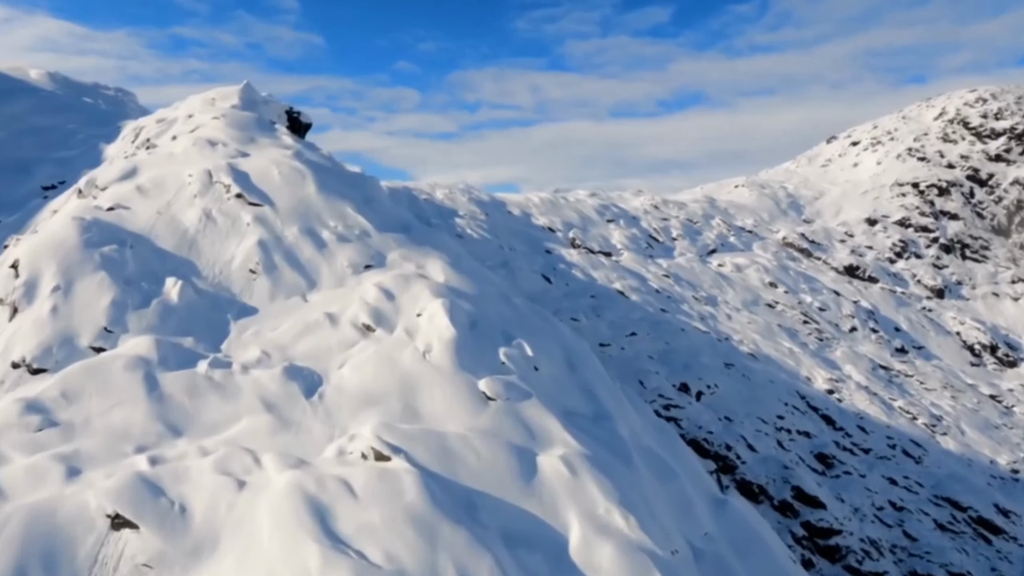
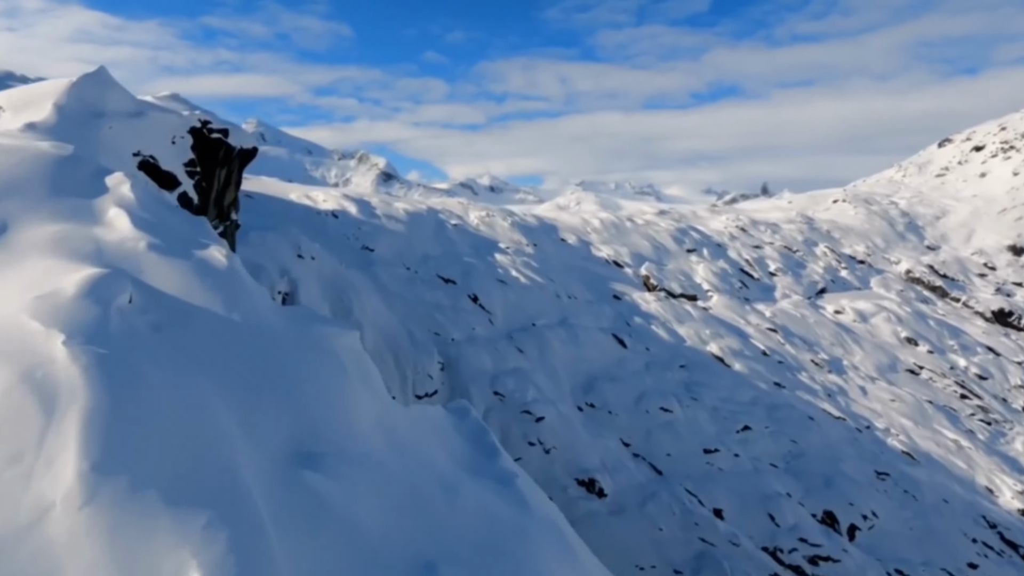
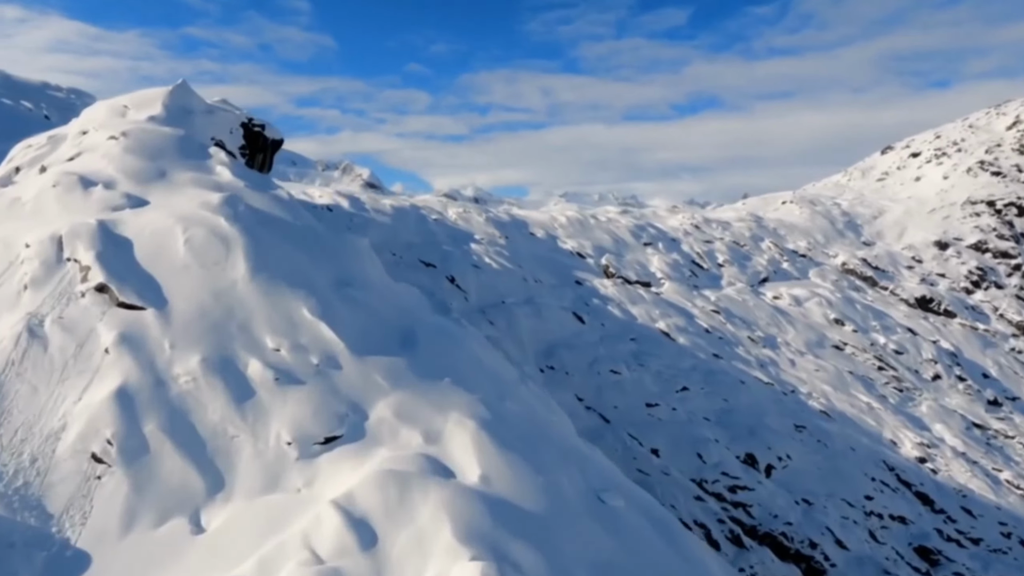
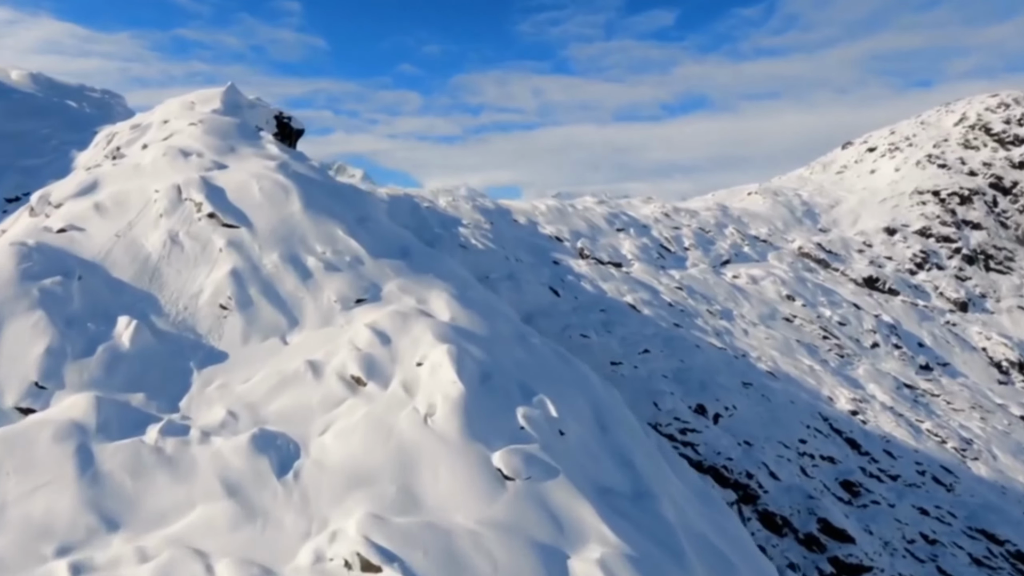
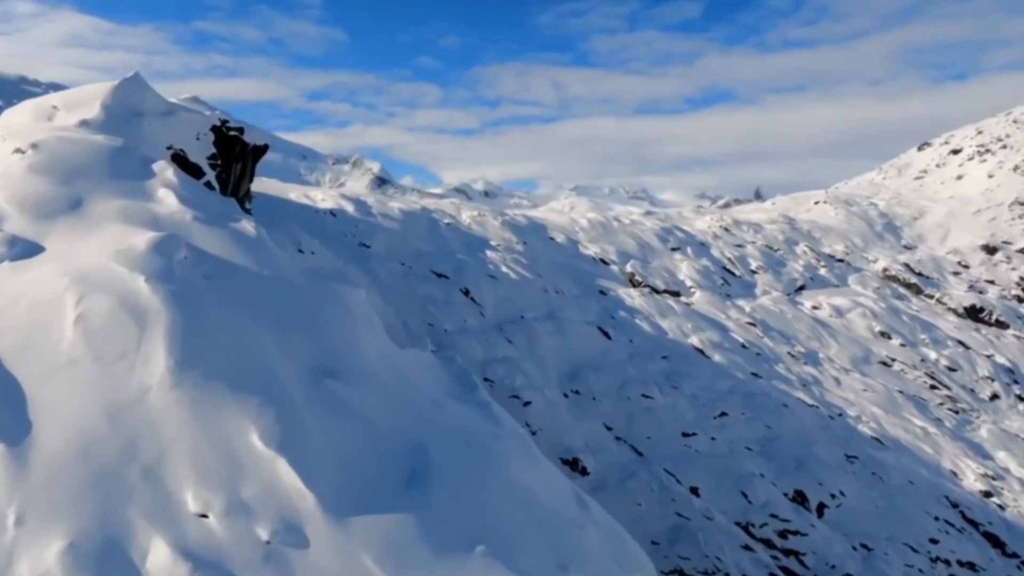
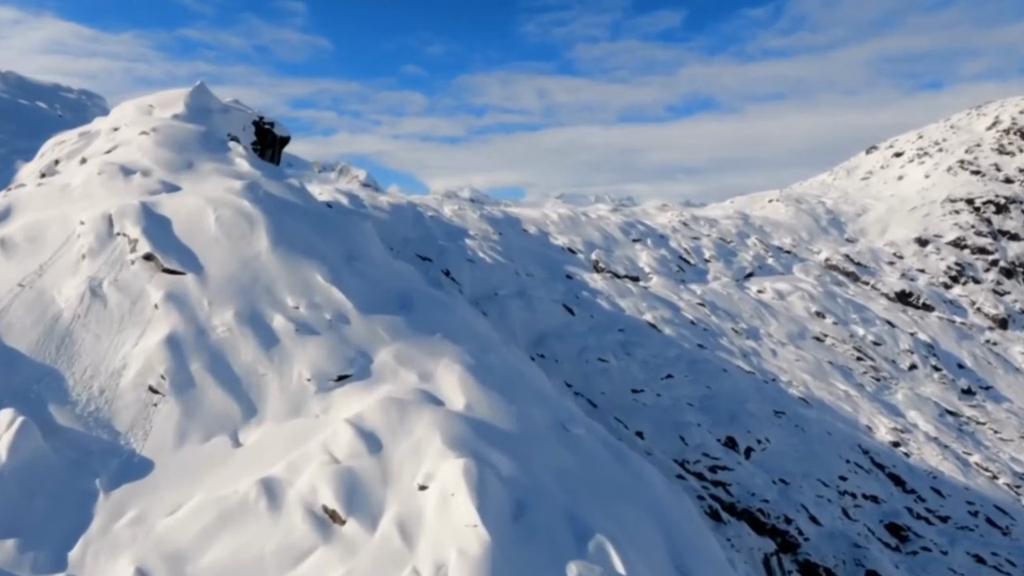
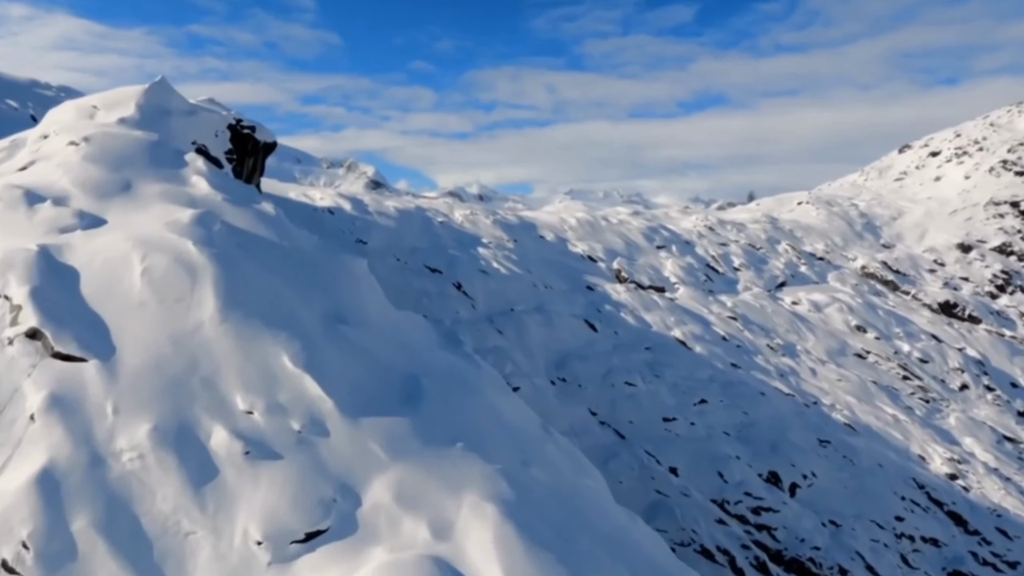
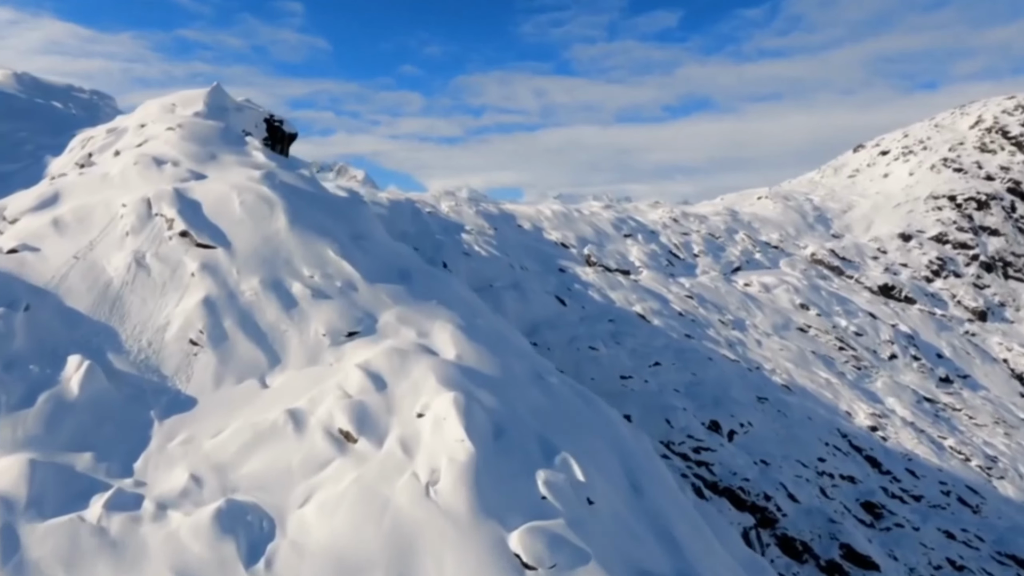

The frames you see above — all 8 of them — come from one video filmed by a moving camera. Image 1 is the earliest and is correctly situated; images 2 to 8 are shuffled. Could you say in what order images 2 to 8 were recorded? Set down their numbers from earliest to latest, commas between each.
4, 8, 6, 3, 7, 5, 2
